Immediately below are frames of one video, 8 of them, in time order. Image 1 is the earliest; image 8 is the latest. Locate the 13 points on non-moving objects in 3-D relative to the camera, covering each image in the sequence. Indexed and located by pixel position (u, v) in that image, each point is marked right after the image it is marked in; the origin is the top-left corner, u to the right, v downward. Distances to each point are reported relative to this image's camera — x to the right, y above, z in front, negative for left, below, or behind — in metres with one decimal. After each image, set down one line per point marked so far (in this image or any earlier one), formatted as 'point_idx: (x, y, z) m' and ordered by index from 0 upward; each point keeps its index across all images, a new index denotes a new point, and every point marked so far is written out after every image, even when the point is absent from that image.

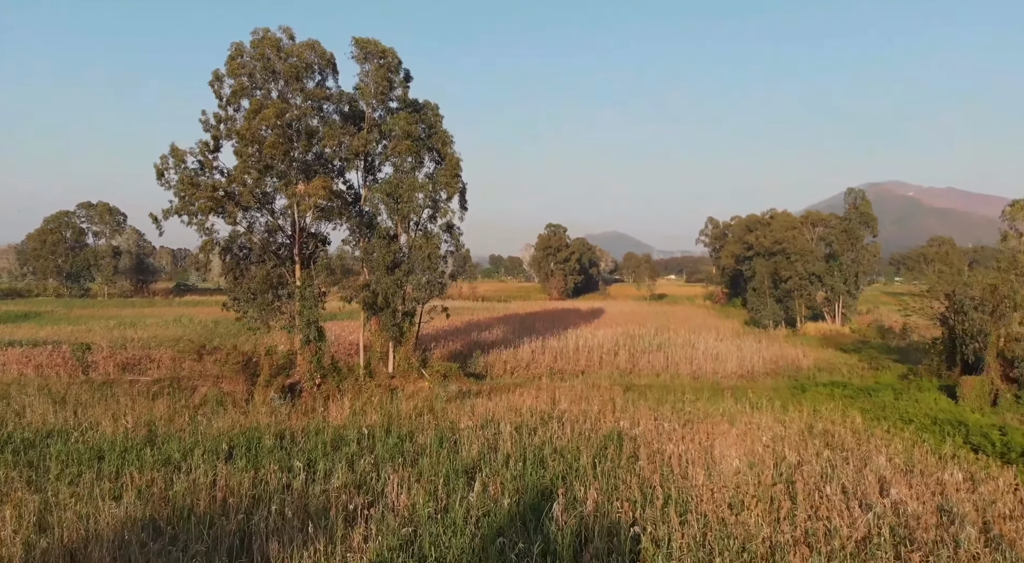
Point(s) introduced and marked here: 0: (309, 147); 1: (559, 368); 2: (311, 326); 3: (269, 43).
0: (-3.6, +2.3, +11.9) m
1: (+1.1, -1.9, +14.9) m
2: (-3.7, -0.8, +12.3) m
3: (-4.3, +4.1, +11.7) m
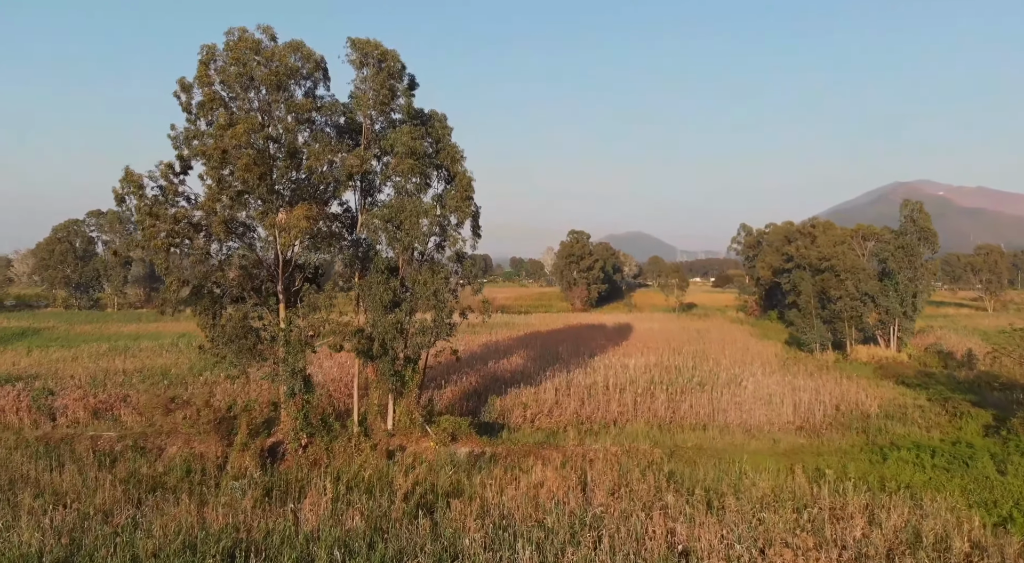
0: (-3.3, +1.7, +10.1) m
1: (+1.5, -2.6, +12.9) m
2: (-3.4, -1.5, +10.5) m
3: (-4.0, +3.5, +9.9) m
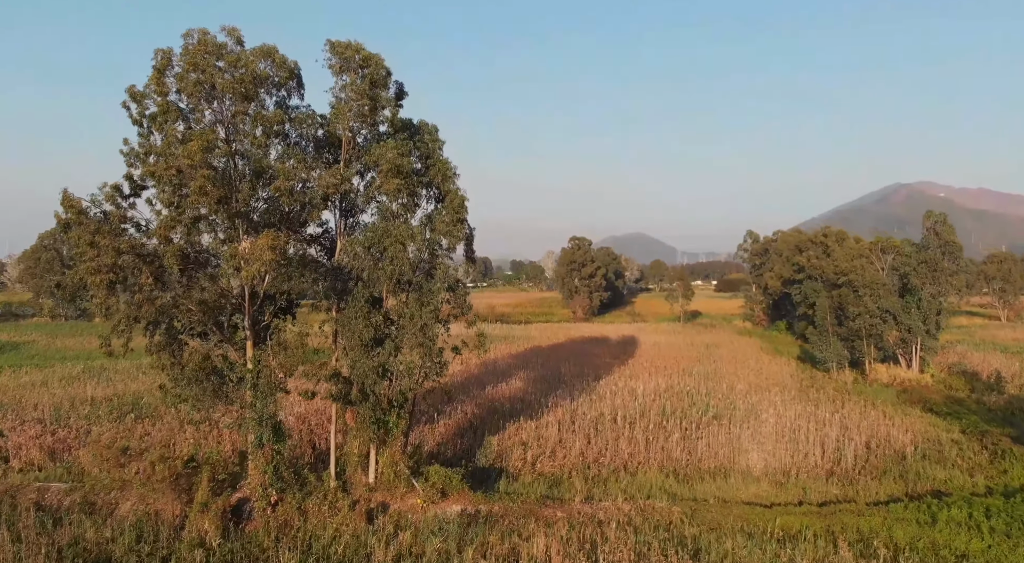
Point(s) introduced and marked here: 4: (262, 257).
0: (-3.4, +1.2, +8.8) m
1: (+1.4, -3.1, +11.7) m
2: (-3.4, -2.0, +9.2) m
3: (-4.0, +3.0, +8.6) m
4: (-3.2, +0.3, +8.4) m
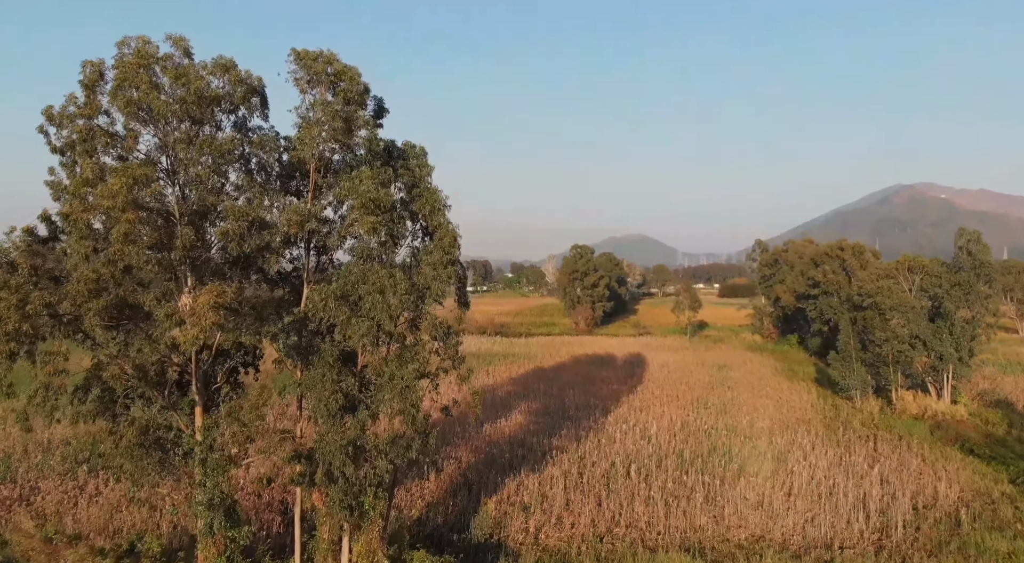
0: (-3.4, +0.5, +7.3) m
1: (+1.4, -3.7, +10.2) m
2: (-3.4, -2.6, +7.7) m
3: (-4.0, +2.3, +7.1) m
4: (-3.2, -0.4, +6.9) m
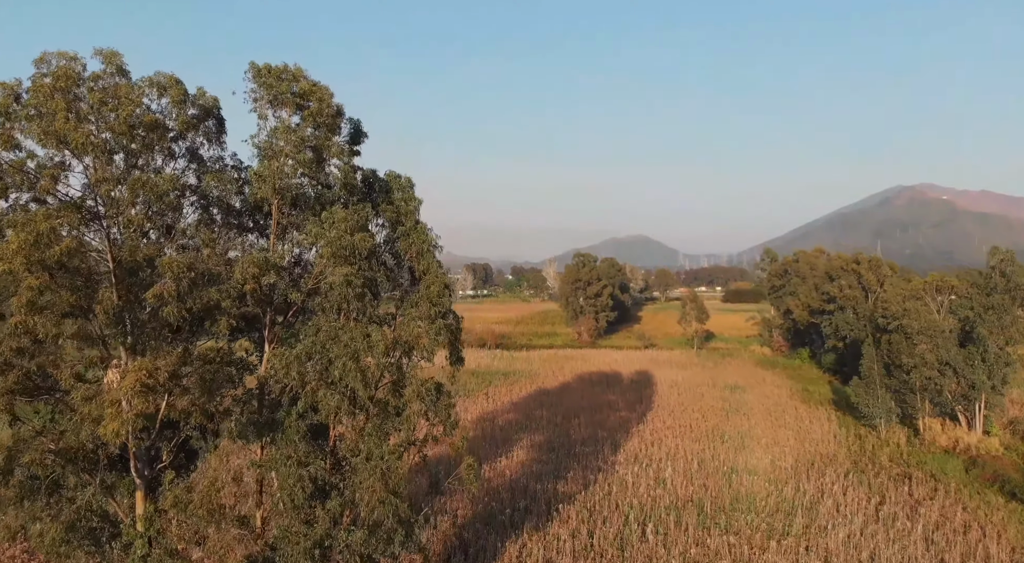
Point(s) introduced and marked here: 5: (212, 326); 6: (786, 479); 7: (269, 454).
0: (-3.3, -0.1, +6.1) m
1: (+1.5, -4.3, +8.9) m
2: (-3.4, -3.2, +6.4) m
3: (-4.0, +1.7, +5.9) m
4: (-3.1, -1.0, +5.6) m
5: (-2.8, -0.4, +6.4) m
6: (+5.8, -4.2, +14.2) m
7: (-2.4, -1.7, +6.6) m
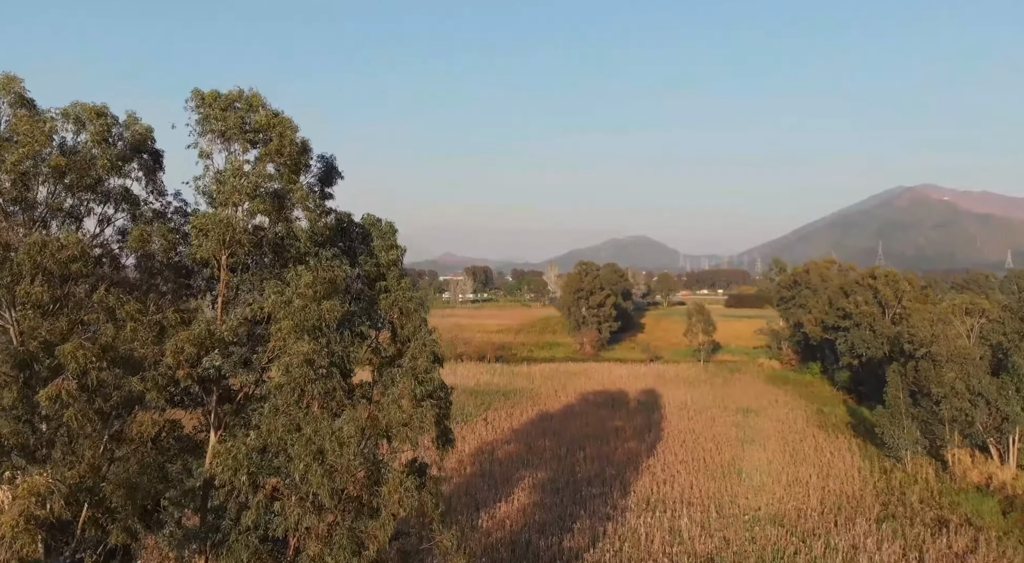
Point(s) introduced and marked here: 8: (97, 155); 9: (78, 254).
0: (-3.3, -0.7, +4.8) m
1: (+1.5, -4.9, +7.6) m
2: (-3.3, -3.8, +5.2) m
3: (-3.9, +1.1, +4.6) m
4: (-3.1, -1.6, +4.4) m
5: (-2.8, -1.0, +5.2) m
6: (+5.8, -4.8, +13.0) m
7: (-2.4, -2.3, +5.4) m
8: (-3.2, +1.0, +5.2) m
9: (-3.0, +0.3, +4.9) m
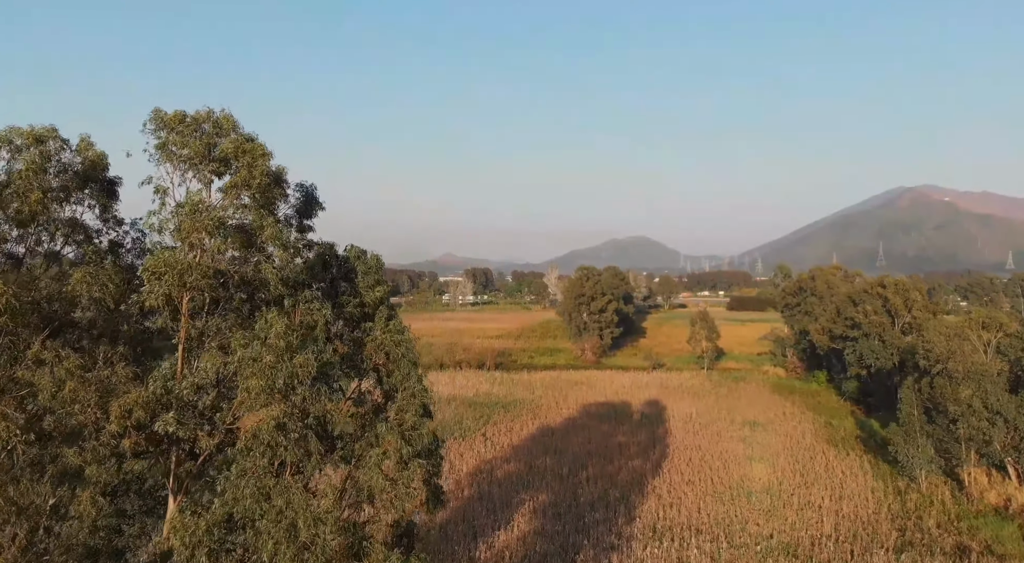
0: (-3.3, -1.0, +4.2) m
1: (+1.5, -5.3, +7.0) m
2: (-3.4, -4.1, +4.5) m
3: (-3.9, +0.8, +4.0) m
4: (-3.1, -1.9, +3.7) m
5: (-2.8, -1.3, +4.5) m
6: (+5.8, -5.1, +12.3) m
7: (-2.4, -2.6, +4.7) m
8: (-3.2, +0.7, +4.5) m
9: (-3.1, -0.1, +4.3) m
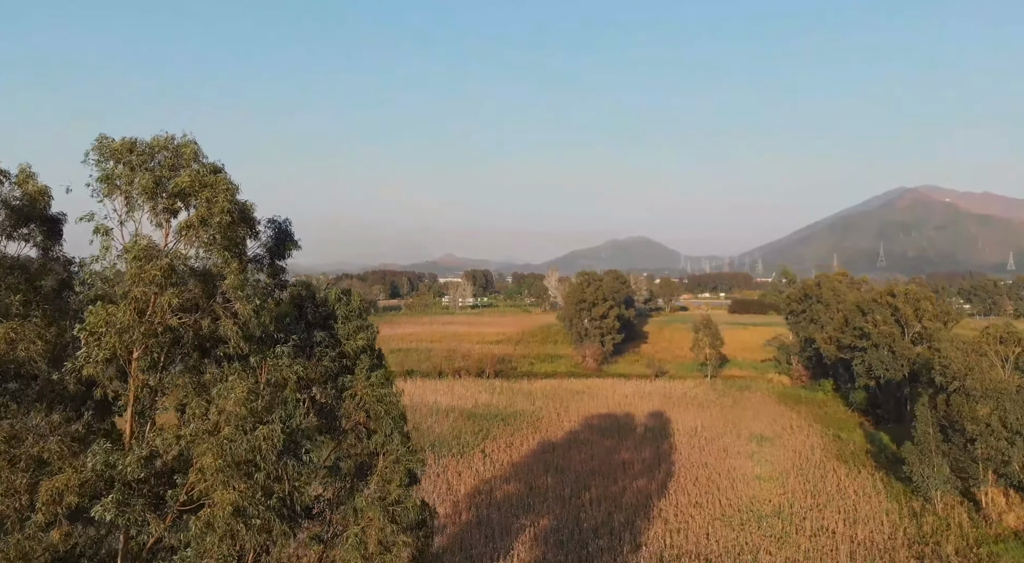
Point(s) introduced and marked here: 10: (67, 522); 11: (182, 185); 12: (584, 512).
0: (-3.3, -1.3, +3.5) m
1: (+1.5, -5.6, +6.3) m
2: (-3.3, -4.5, +3.9) m
3: (-3.9, +0.5, +3.3) m
4: (-3.1, -2.2, +3.1) m
5: (-2.8, -1.7, +3.9) m
6: (+5.8, -5.4, +11.7) m
7: (-2.4, -3.0, +4.1) m
8: (-3.2, +0.4, +3.9) m
9: (-3.0, -0.4, +3.6) m
10: (-2.4, -1.3, +3.9) m
11: (-2.1, +0.7, +4.2) m
12: (+1.6, -5.3, +15.4) m
